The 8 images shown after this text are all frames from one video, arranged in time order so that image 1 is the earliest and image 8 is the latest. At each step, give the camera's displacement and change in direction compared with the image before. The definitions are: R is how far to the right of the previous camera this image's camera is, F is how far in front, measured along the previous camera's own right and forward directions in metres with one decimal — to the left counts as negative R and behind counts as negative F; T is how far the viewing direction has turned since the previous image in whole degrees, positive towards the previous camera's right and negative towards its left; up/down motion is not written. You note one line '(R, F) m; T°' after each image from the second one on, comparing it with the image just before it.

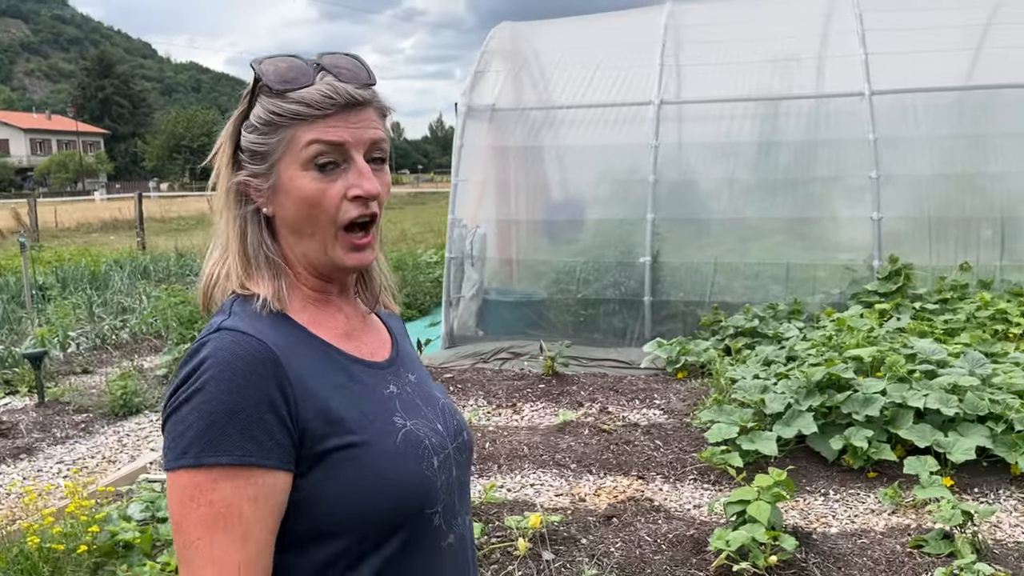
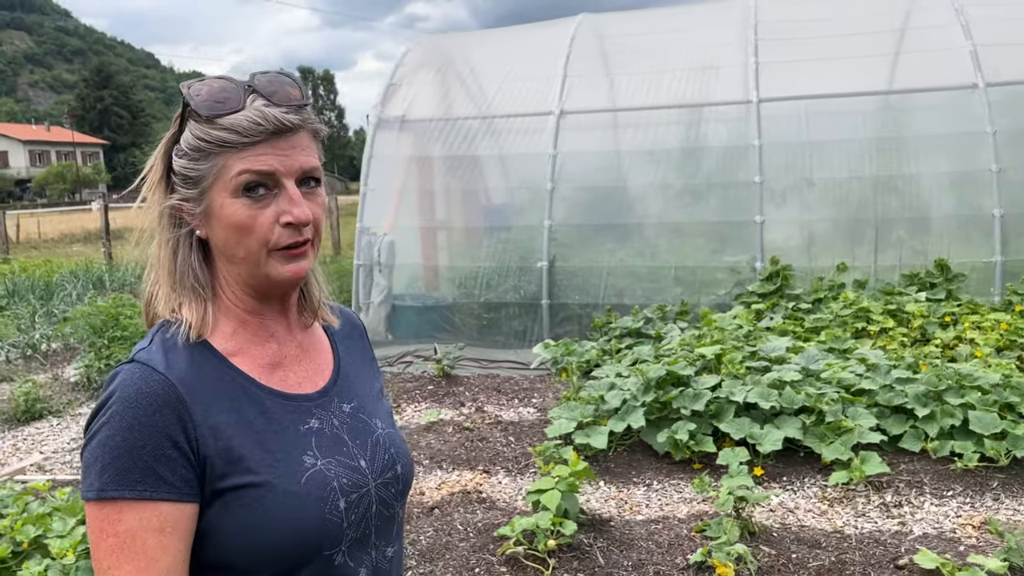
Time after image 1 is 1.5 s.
(+0.8, -0.2) m; 0°
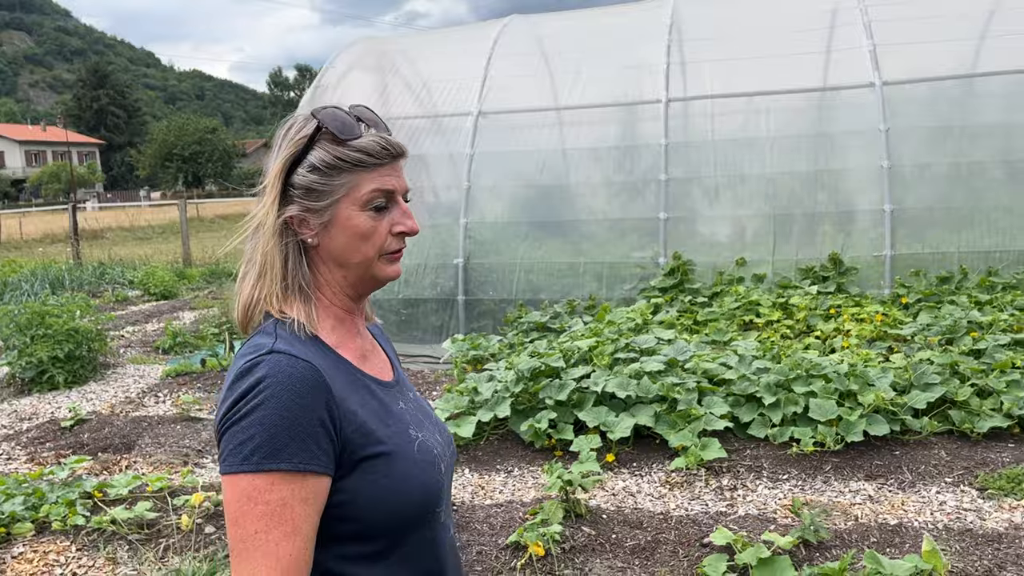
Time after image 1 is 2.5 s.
(+0.7, -0.2) m; 0°
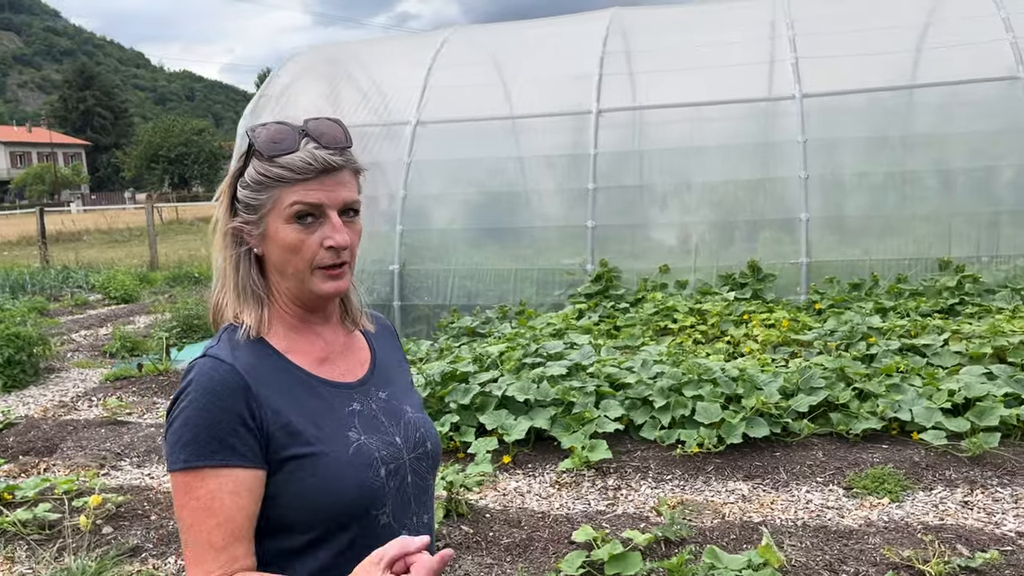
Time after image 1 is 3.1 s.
(+0.4, -0.2) m; +1°
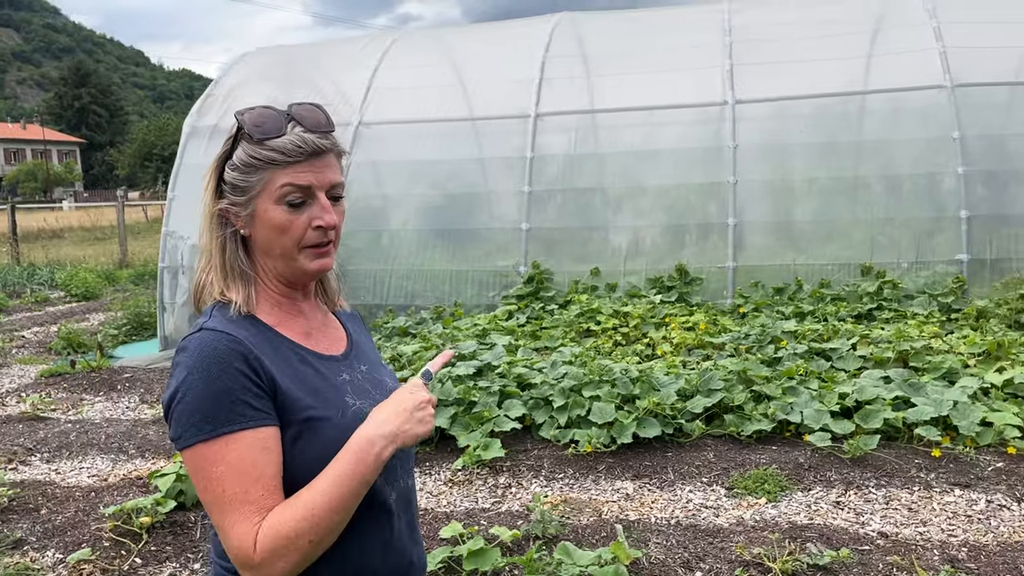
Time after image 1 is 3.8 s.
(+0.5, -0.1) m; 0°
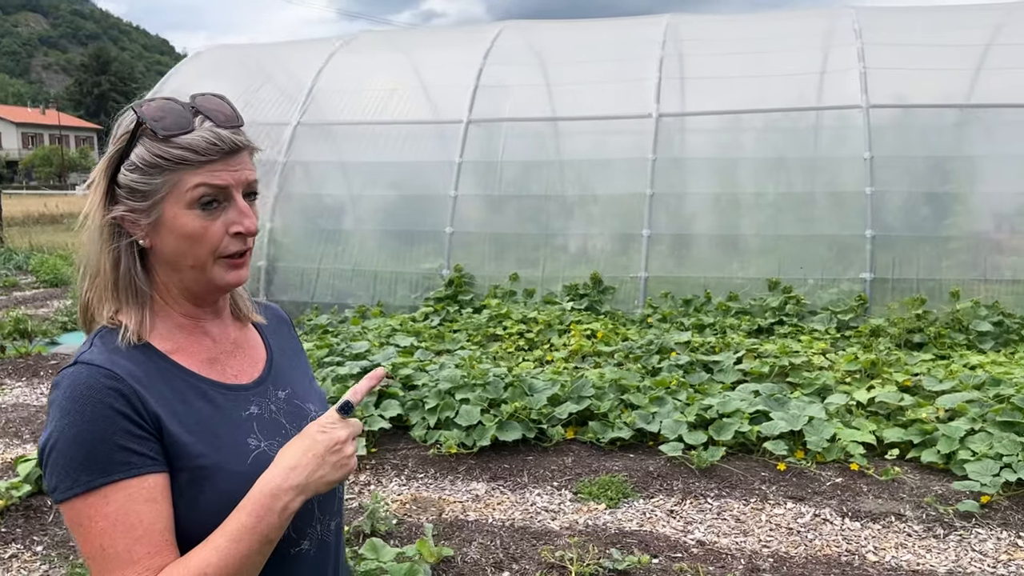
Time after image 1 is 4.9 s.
(+0.7, -0.1) m; -1°
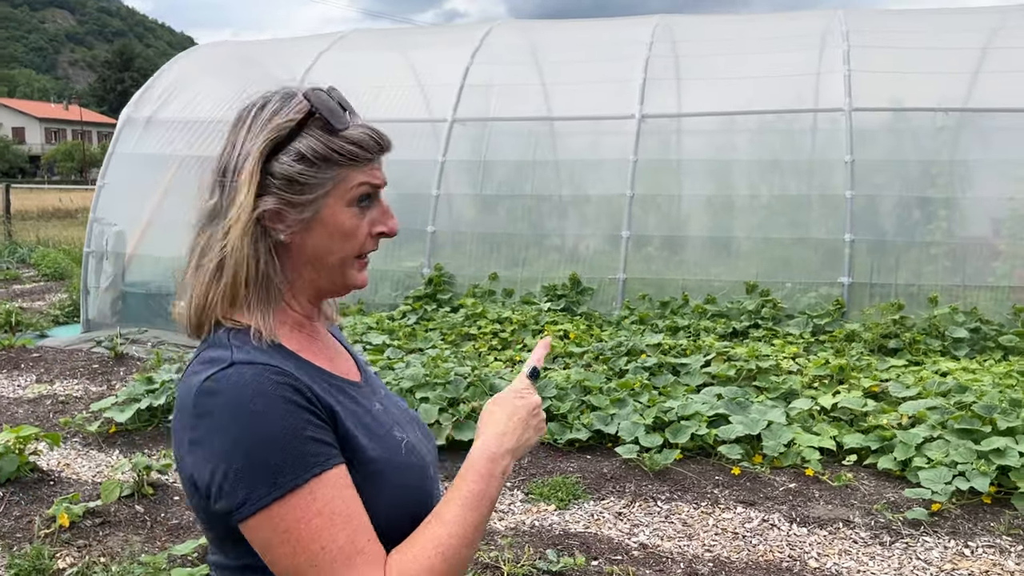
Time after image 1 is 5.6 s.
(+0.3, 0.0) m; -1°
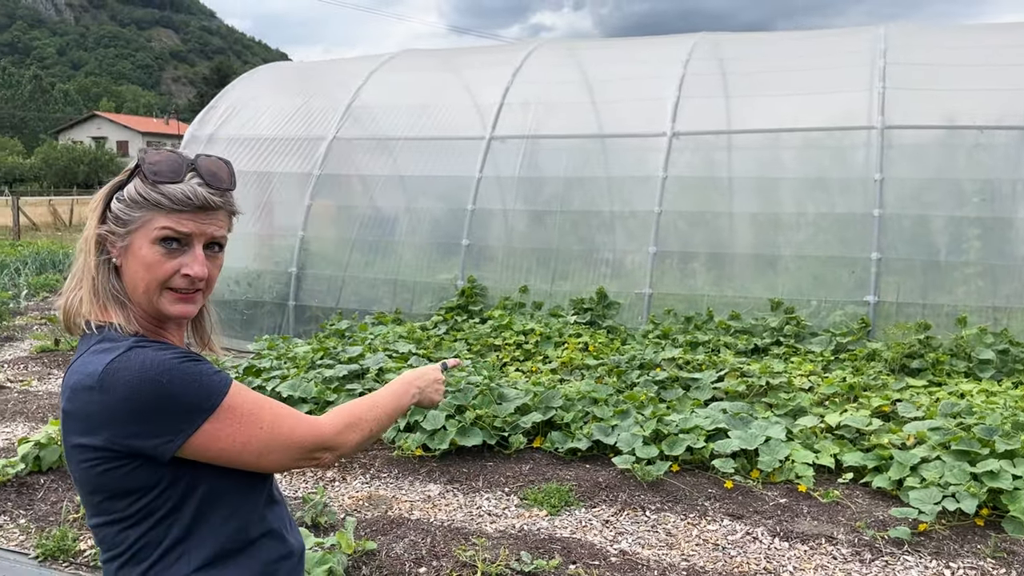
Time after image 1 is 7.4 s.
(+0.4, -0.2) m; -5°
